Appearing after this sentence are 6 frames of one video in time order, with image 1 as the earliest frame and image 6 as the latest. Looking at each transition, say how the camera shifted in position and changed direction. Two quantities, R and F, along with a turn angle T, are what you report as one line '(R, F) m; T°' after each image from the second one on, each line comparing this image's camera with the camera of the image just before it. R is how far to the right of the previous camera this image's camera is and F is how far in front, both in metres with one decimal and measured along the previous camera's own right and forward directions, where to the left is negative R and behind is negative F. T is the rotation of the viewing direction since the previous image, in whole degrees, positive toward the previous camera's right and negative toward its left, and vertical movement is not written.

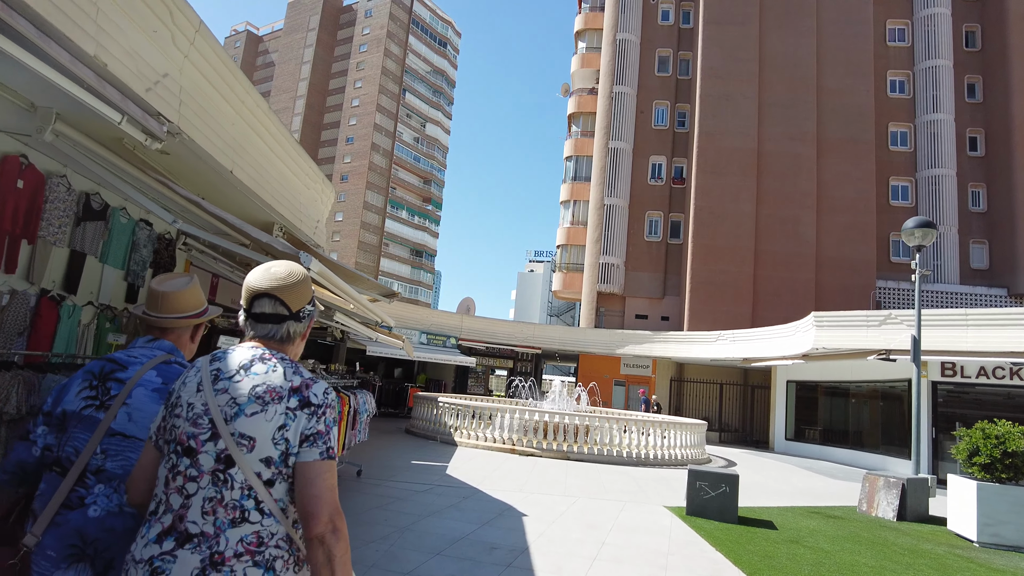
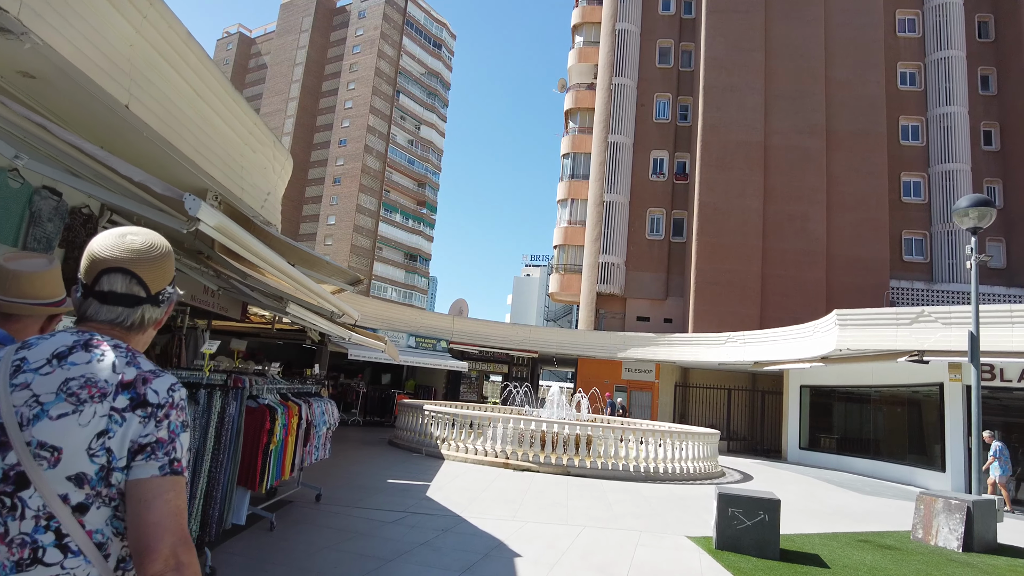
(+0.1, +1.3) m; 0°
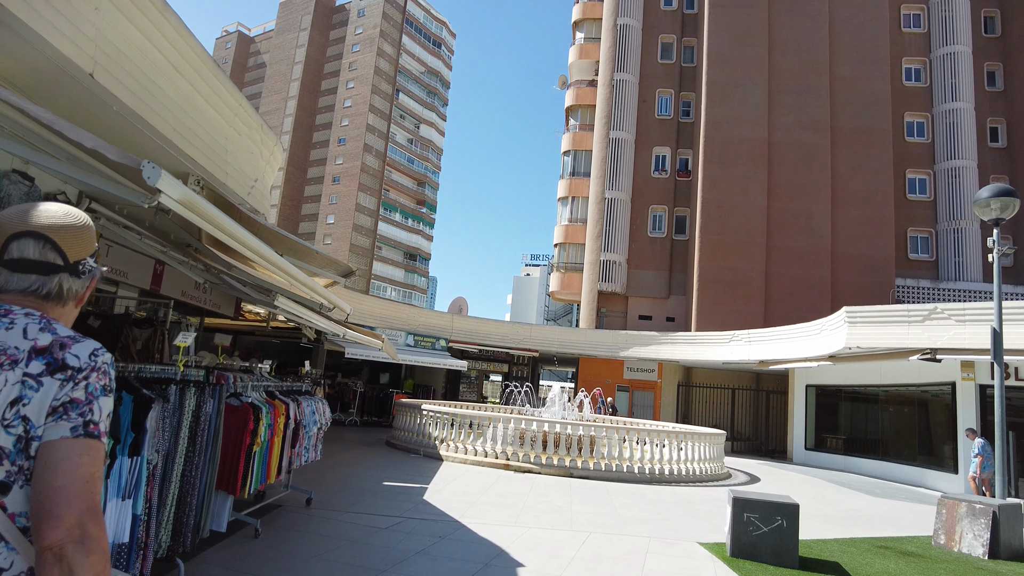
(0.0, +0.3) m; 0°
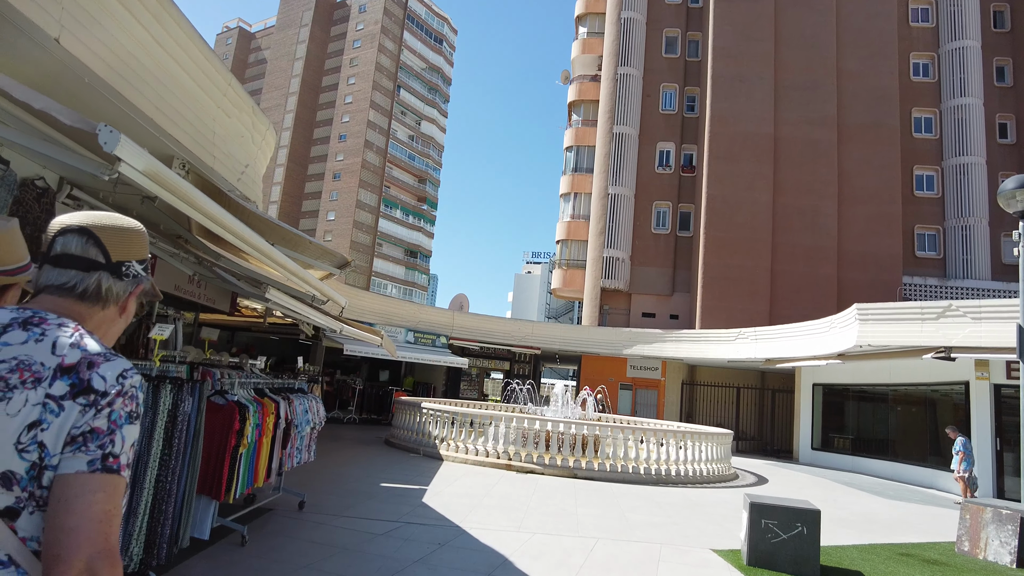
(0.0, +0.3) m; 0°
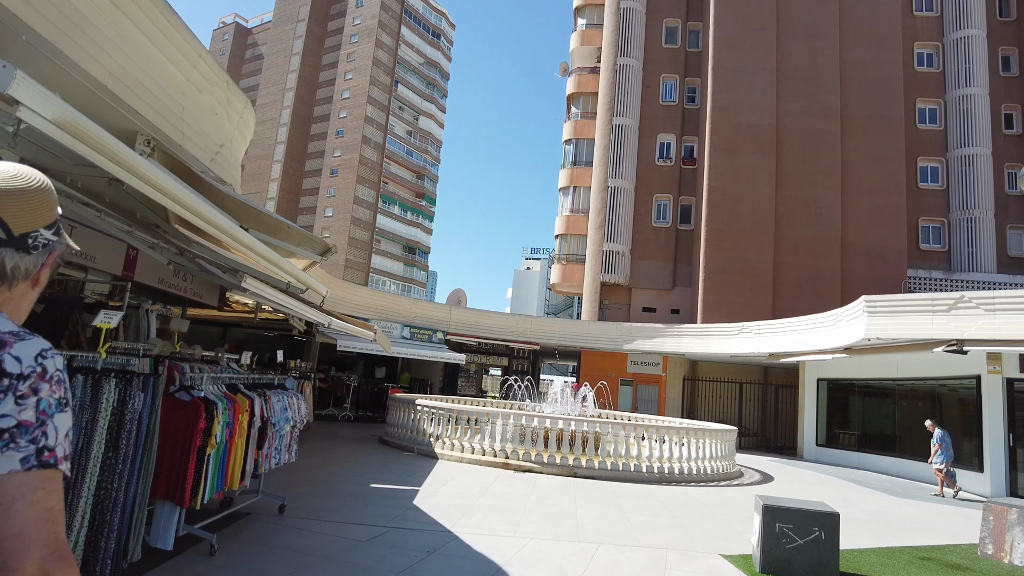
(0.0, +0.4) m; 0°
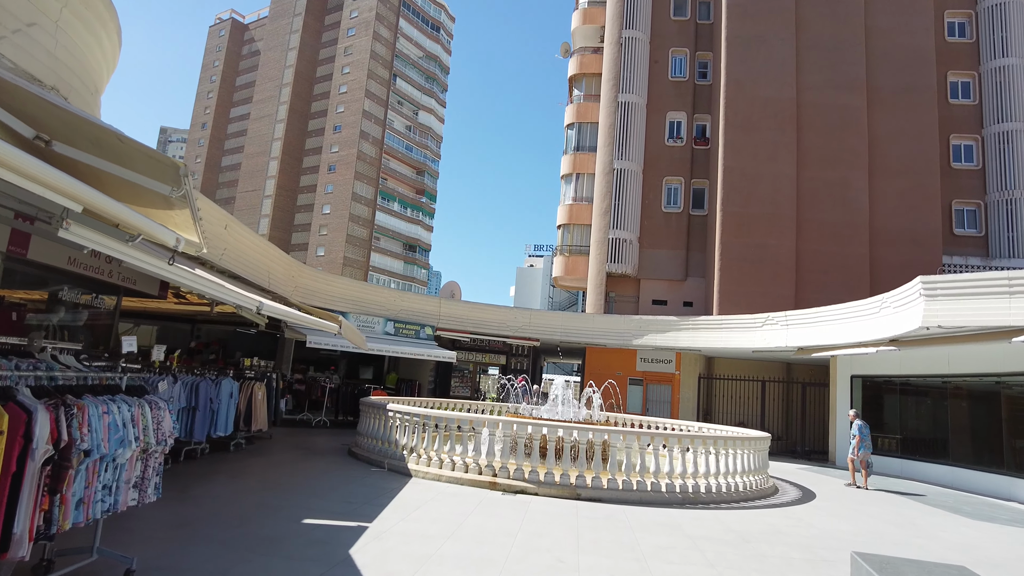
(+0.2, +1.8) m; 0°
